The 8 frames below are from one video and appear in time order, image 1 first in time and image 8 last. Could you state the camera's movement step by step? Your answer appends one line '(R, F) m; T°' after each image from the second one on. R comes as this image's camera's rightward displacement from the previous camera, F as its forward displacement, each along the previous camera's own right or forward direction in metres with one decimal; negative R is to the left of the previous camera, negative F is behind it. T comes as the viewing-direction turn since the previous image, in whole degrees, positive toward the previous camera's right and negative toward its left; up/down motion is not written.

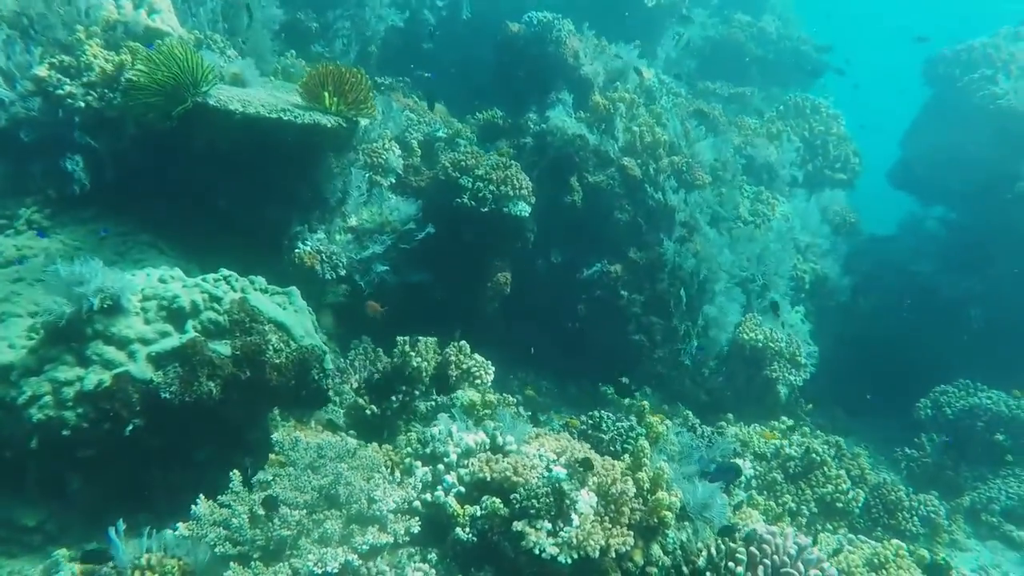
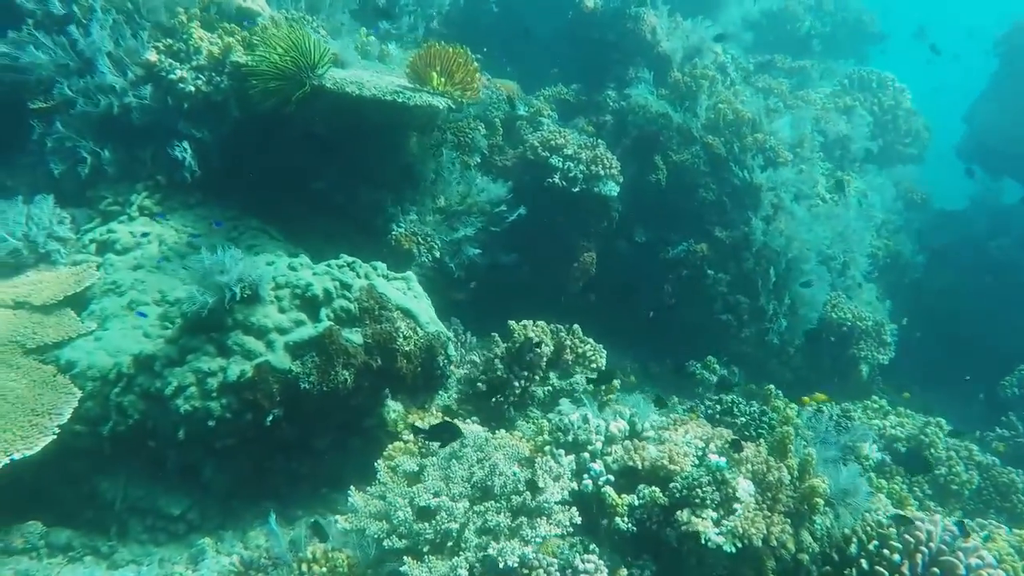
(-1.0, +0.1) m; +1°
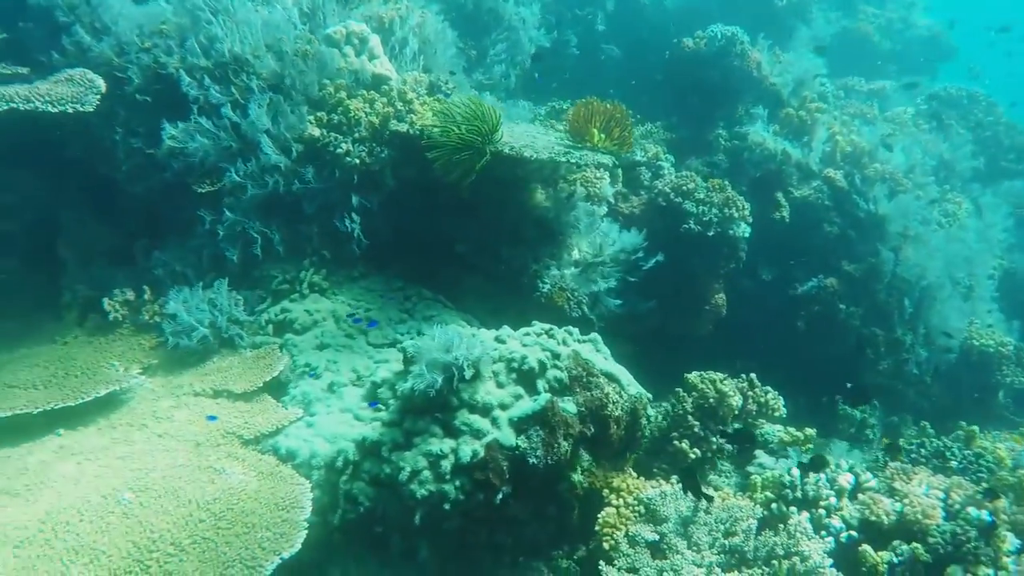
(-1.5, +0.1) m; +2°
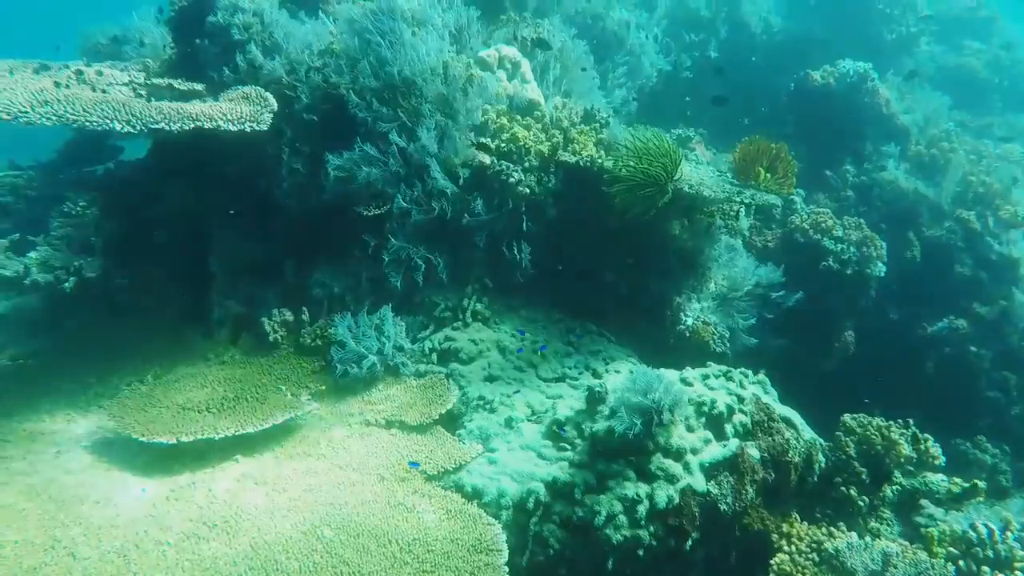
(-1.2, +0.1) m; 0°
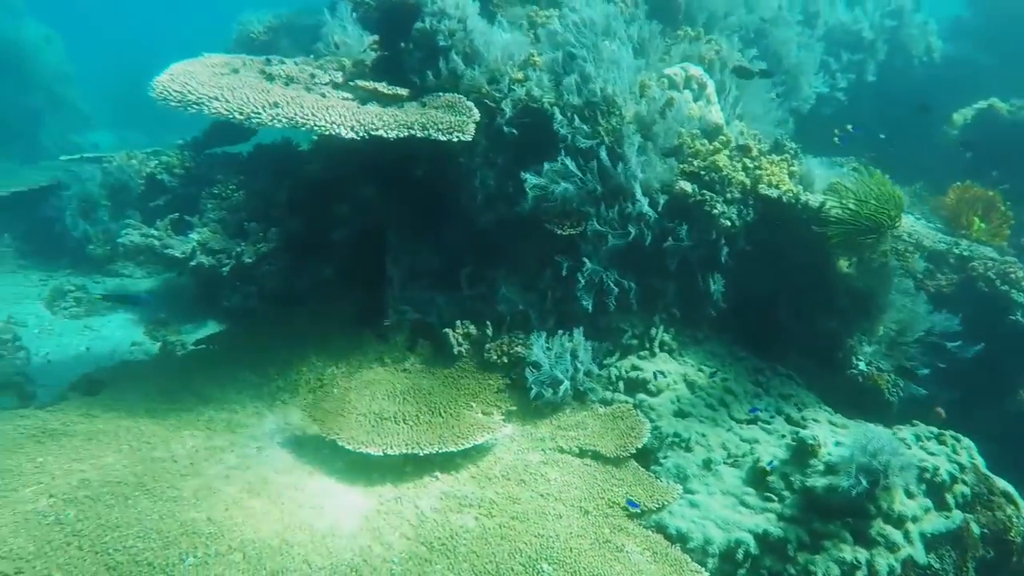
(-1.1, +0.1) m; -4°
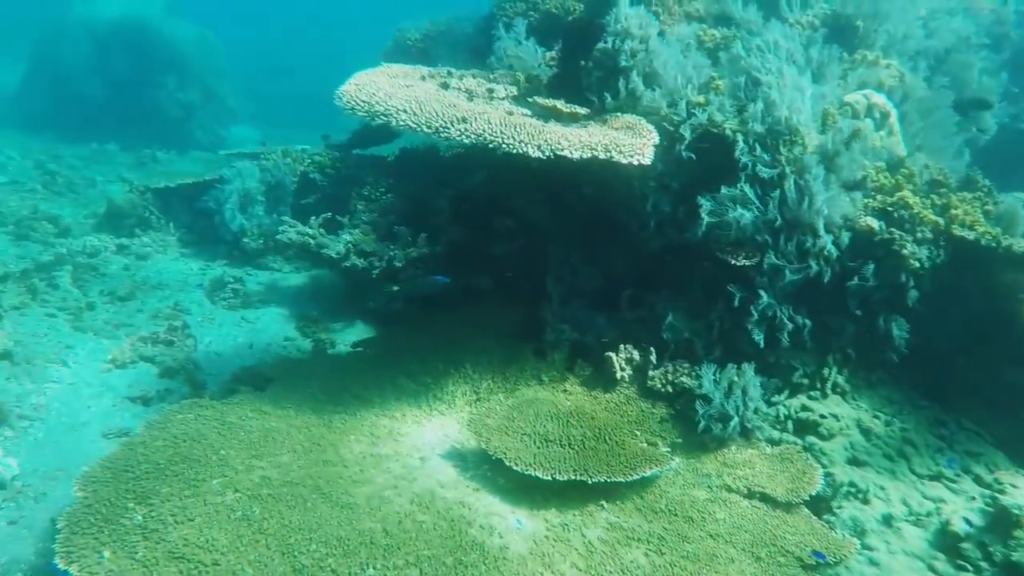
(-0.6, 0.0) m; -7°
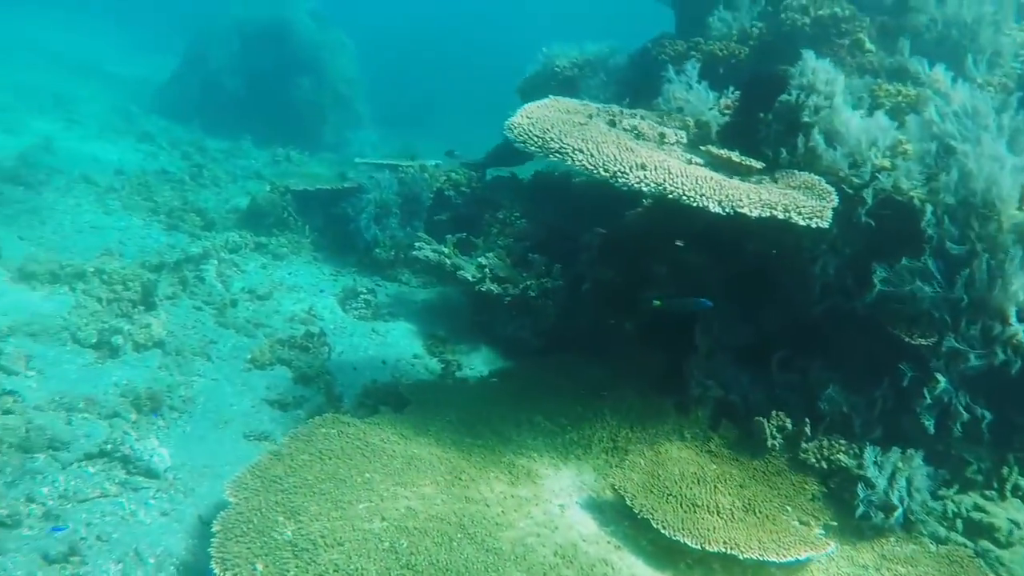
(-0.6, +0.1) m; -6°
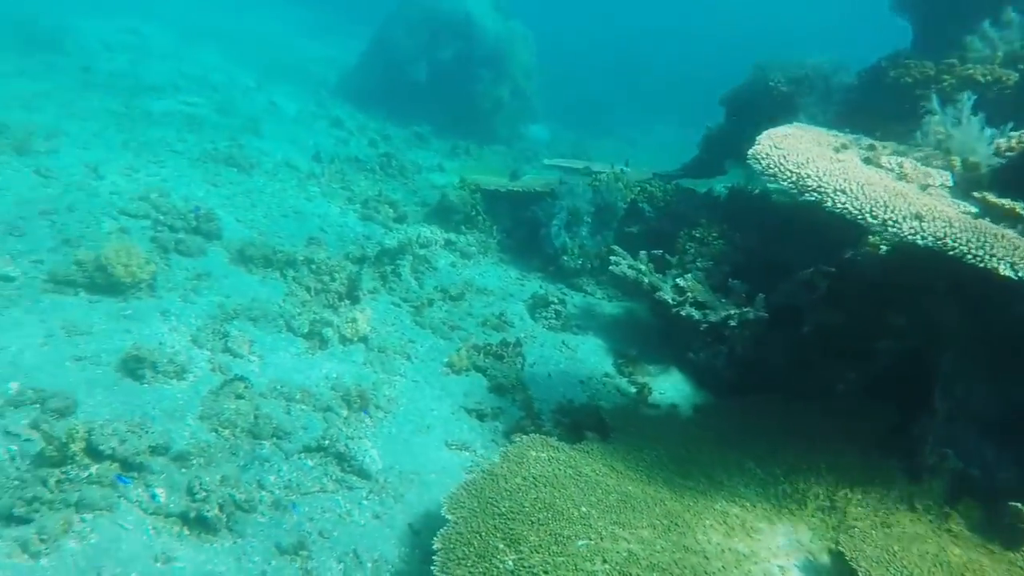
(-0.8, +0.1) m; -9°
